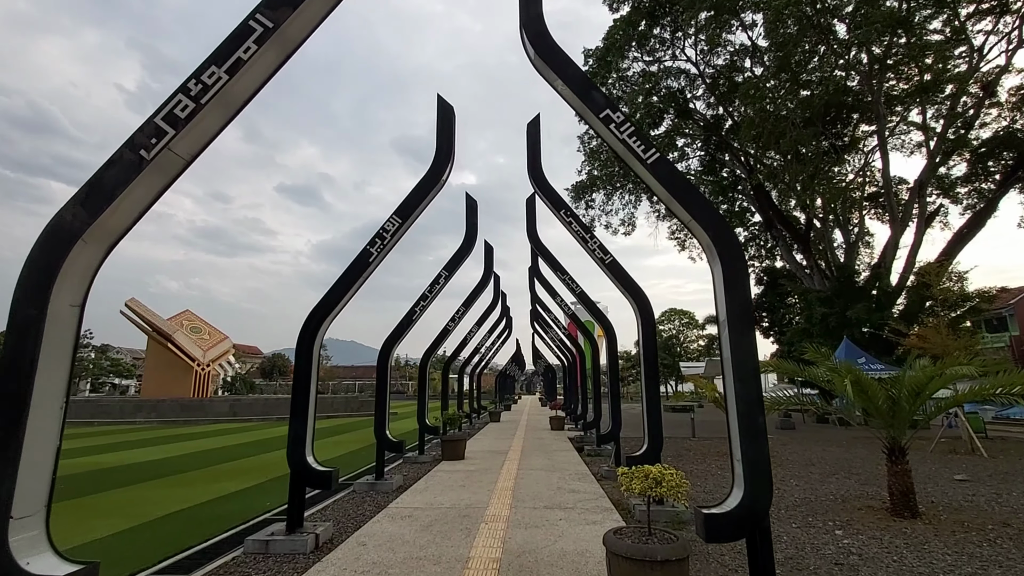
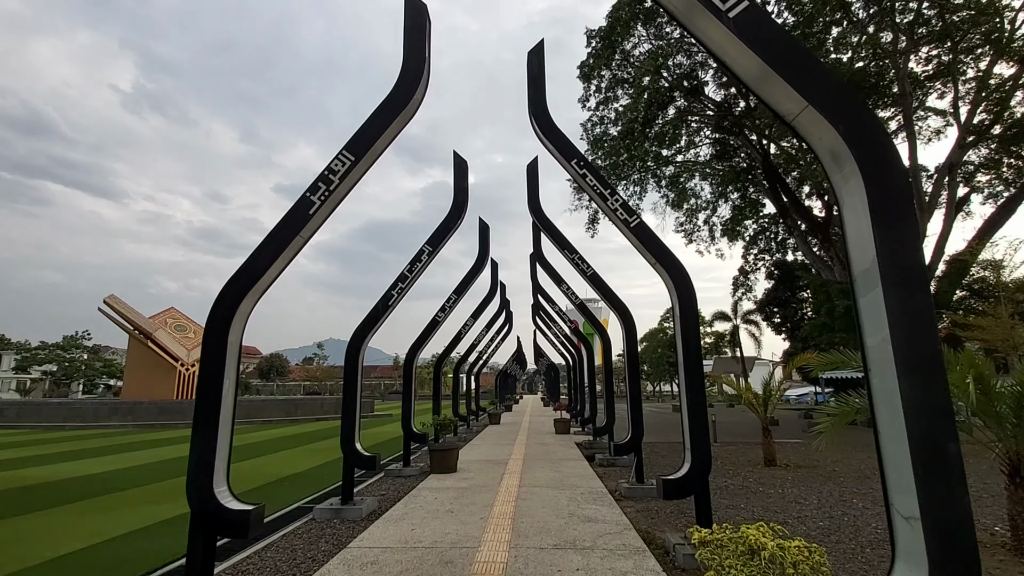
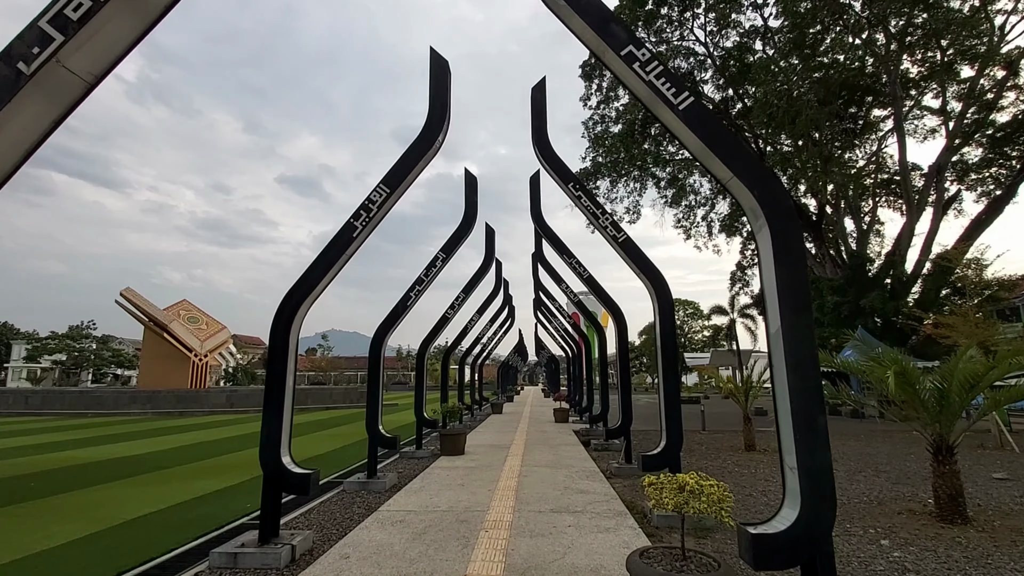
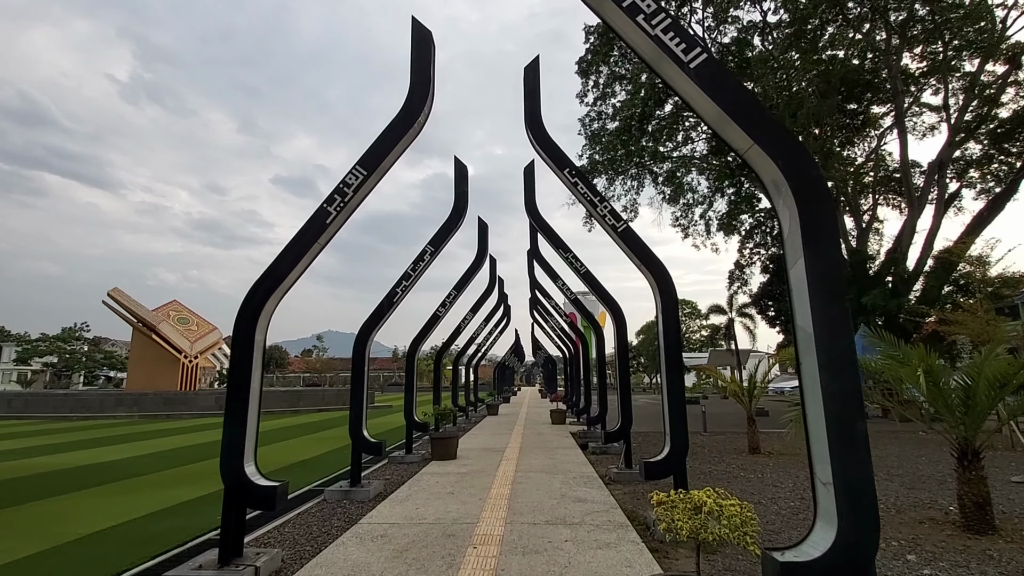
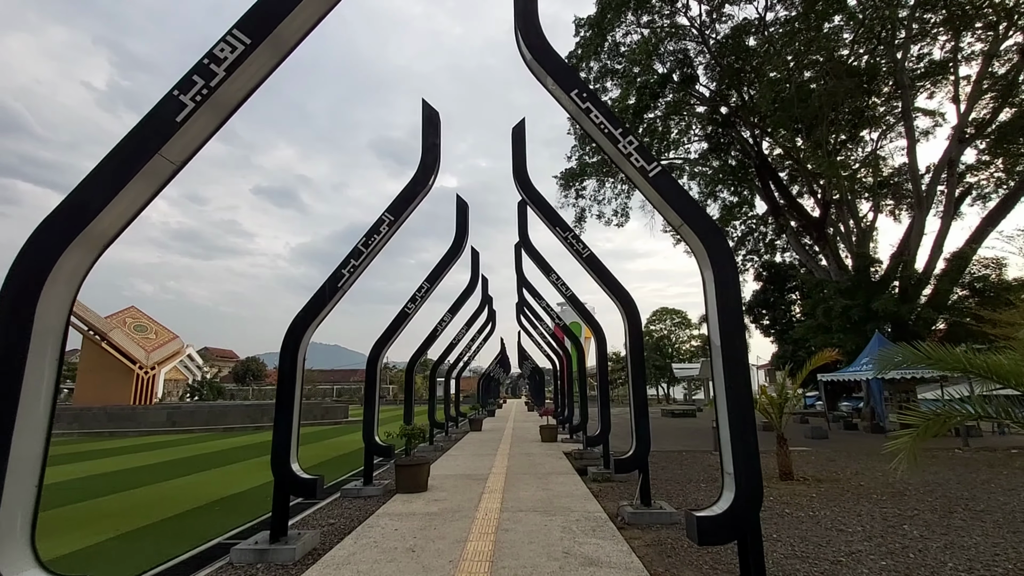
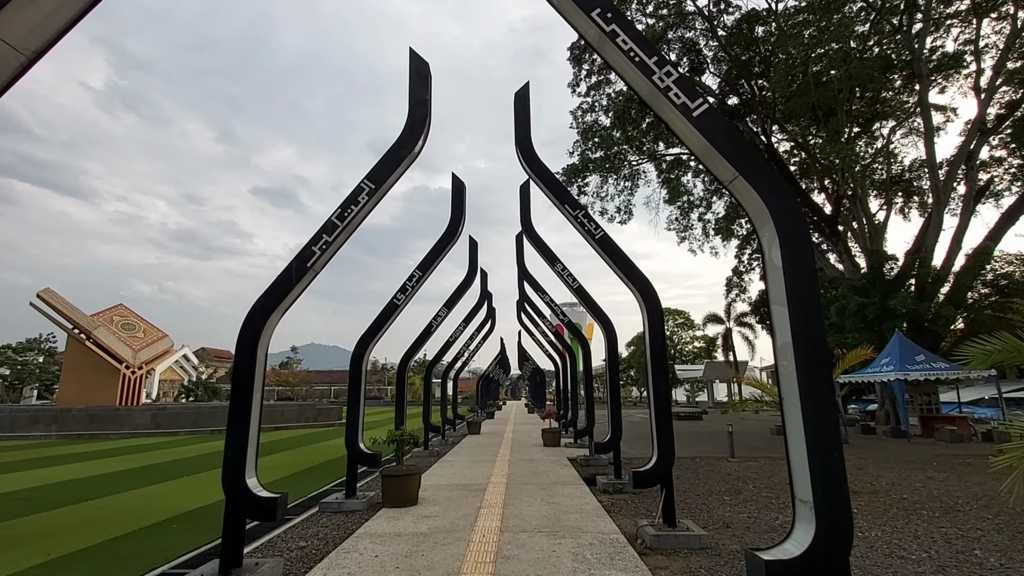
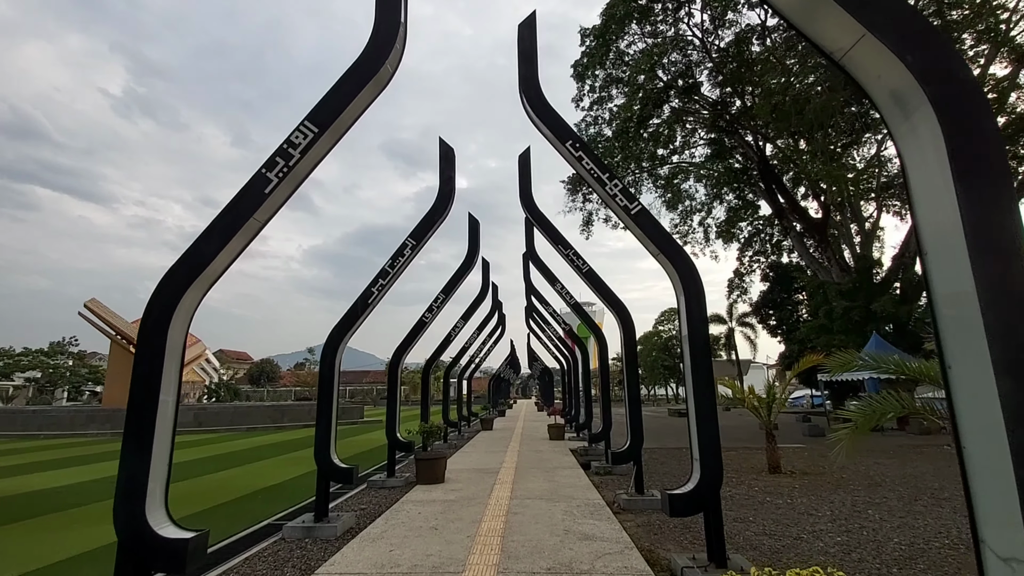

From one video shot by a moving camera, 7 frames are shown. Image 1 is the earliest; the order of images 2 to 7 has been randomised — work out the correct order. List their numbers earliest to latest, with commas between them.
3, 4, 2, 7, 5, 6
